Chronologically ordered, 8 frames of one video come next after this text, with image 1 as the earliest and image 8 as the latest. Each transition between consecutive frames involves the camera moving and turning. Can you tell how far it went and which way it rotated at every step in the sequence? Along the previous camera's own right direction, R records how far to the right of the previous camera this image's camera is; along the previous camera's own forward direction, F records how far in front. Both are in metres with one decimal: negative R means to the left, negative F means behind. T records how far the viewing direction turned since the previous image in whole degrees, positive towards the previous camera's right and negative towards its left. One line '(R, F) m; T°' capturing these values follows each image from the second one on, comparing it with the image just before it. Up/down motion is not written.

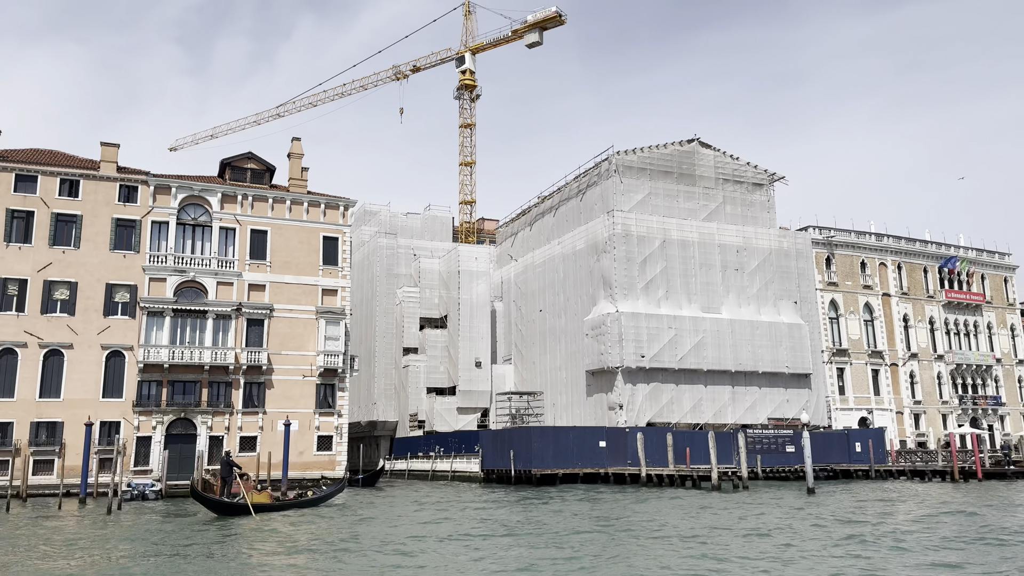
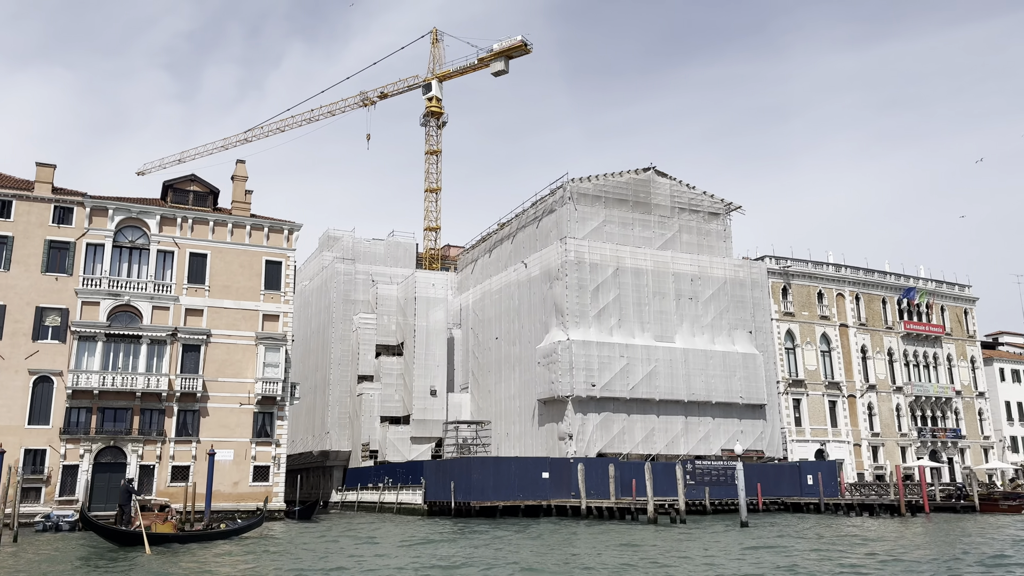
(+2.4, +0.8) m; +1°
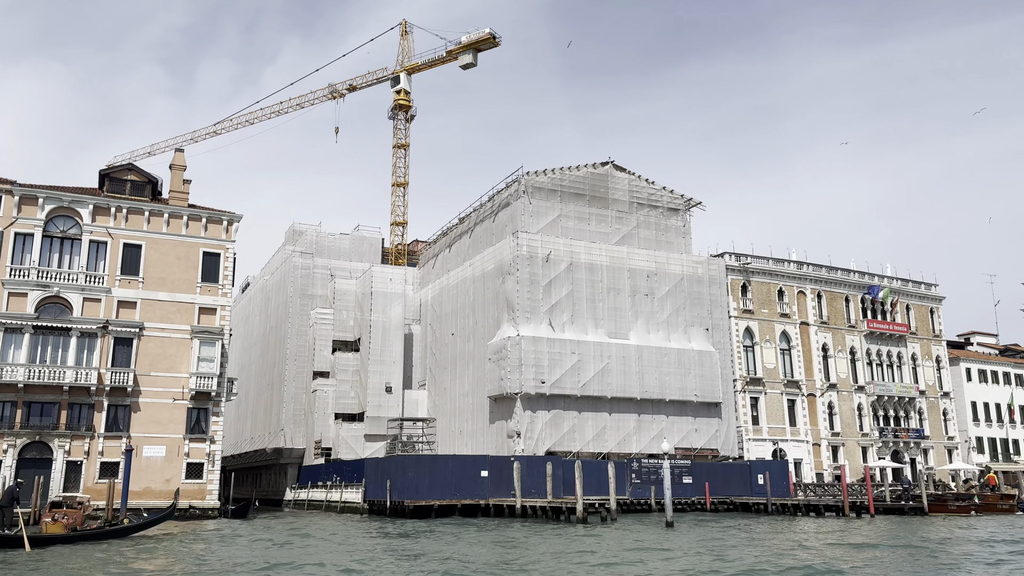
(+2.9, +1.1) m; 0°
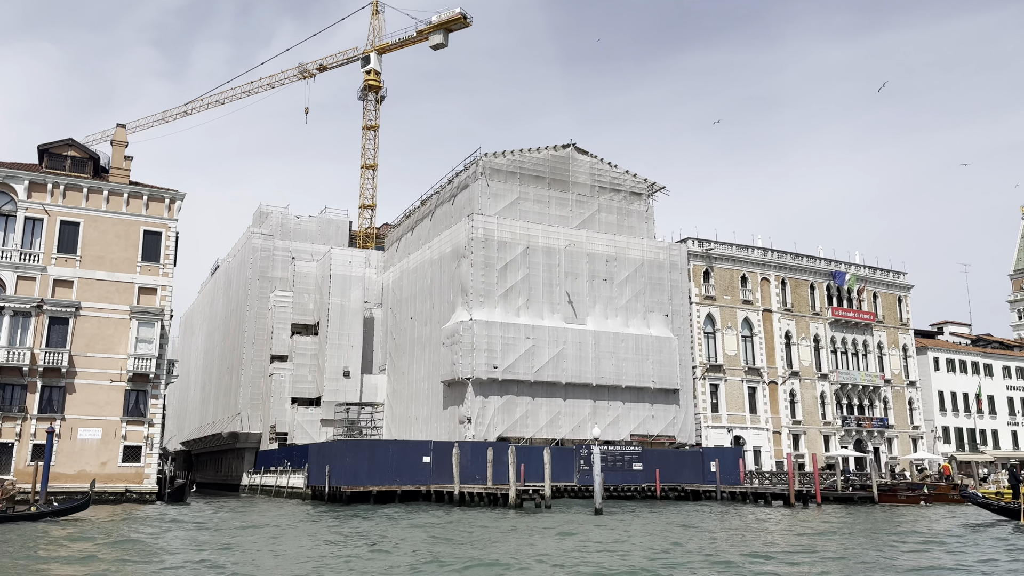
(+2.5, +0.9) m; +1°
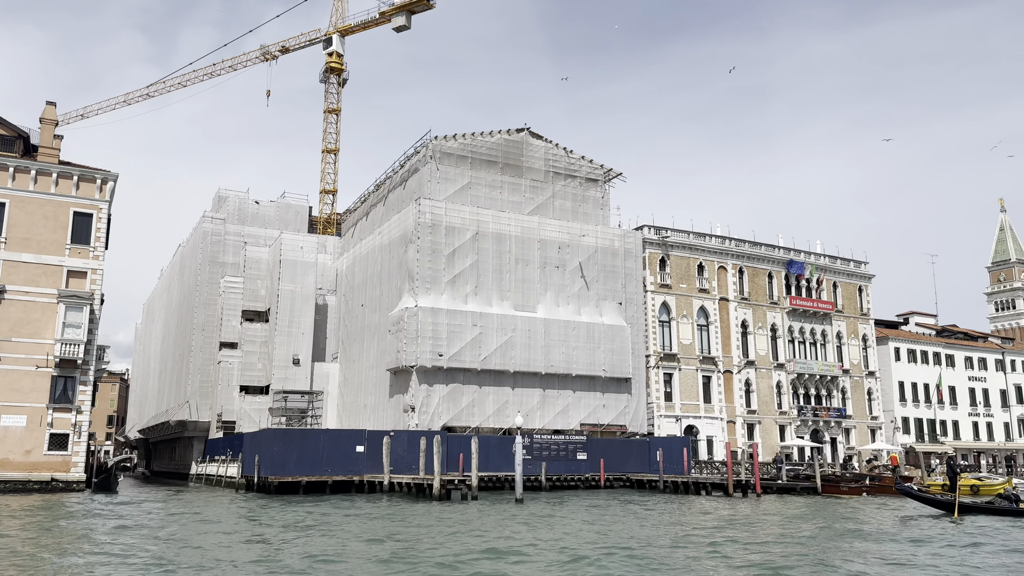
(+2.5, +1.0) m; +1°
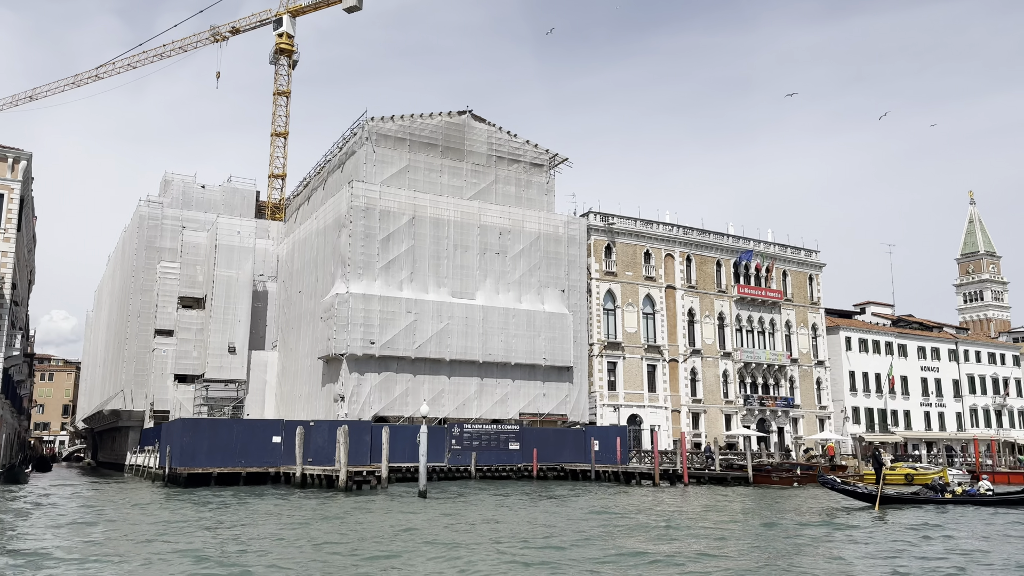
(+2.7, +1.1) m; +2°
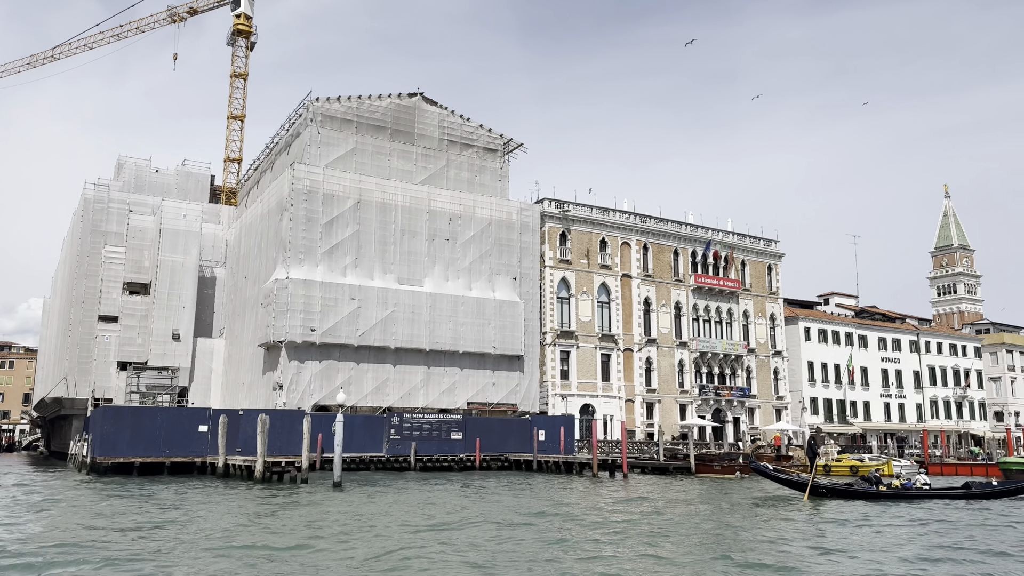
(+2.2, +1.0) m; +1°
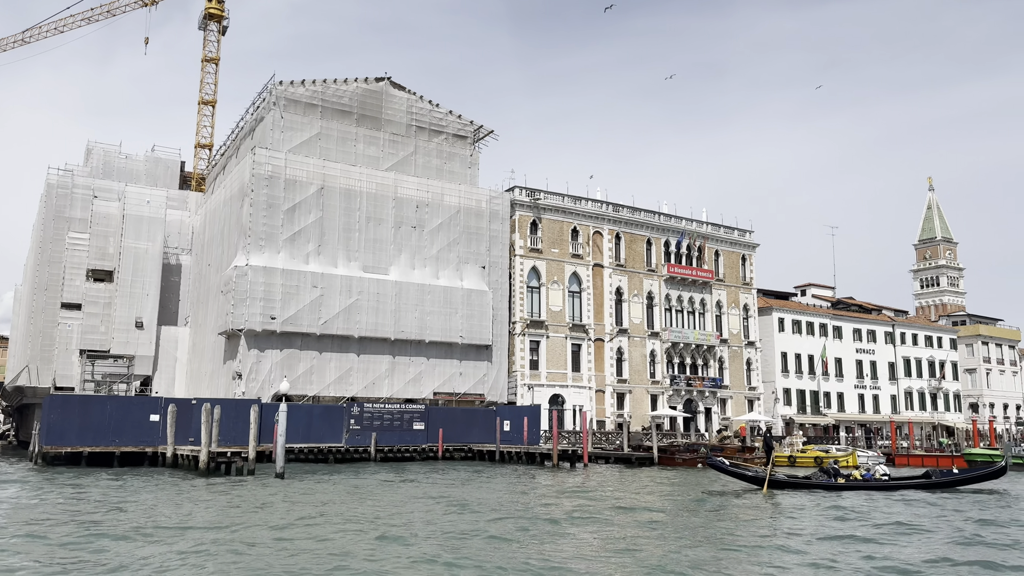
(+1.3, +0.6) m; +1°
